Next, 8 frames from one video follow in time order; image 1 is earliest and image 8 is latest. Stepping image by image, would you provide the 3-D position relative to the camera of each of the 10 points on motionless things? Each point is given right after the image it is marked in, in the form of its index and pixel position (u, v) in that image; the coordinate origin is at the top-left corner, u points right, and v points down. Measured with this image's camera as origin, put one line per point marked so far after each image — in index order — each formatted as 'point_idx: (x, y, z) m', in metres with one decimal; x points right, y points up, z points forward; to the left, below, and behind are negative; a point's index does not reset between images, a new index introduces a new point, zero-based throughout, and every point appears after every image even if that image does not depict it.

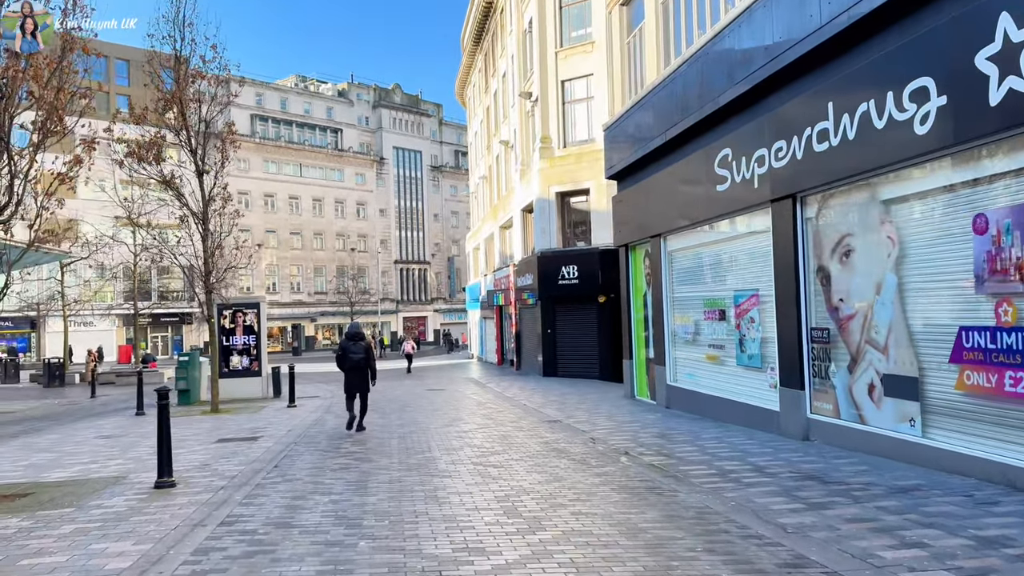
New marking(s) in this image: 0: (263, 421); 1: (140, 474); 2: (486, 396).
0: (-4.1, -2.2, +13.1) m
1: (-3.6, -1.8, +7.7) m
2: (-0.6, -2.5, +18.0) m
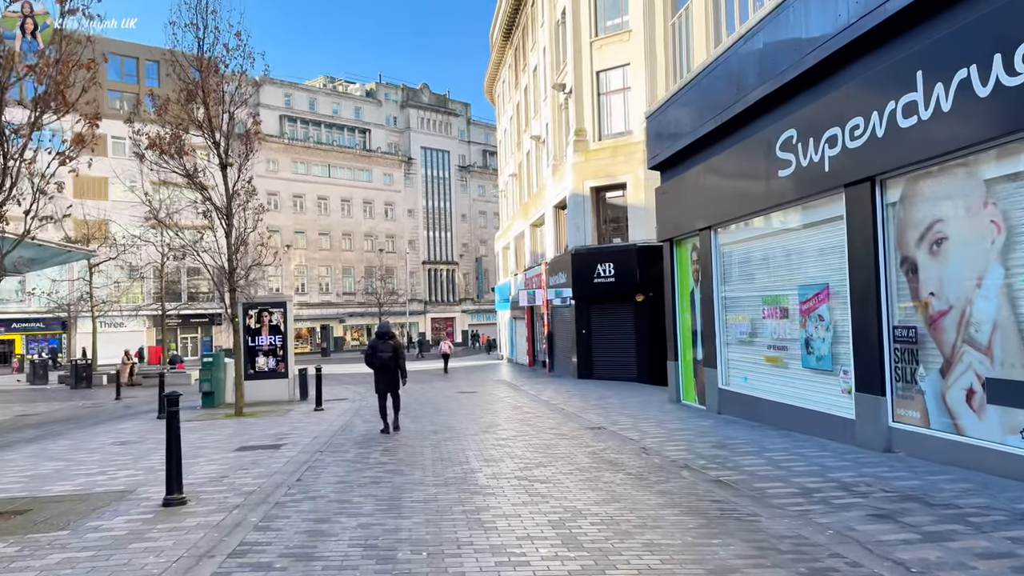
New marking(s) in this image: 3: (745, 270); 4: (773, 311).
0: (-3.5, -2.2, +12.4) m
1: (-3.2, -1.8, +6.9) m
2: (+0.2, -2.4, +17.2) m
3: (+3.6, +0.3, +12.2) m
4: (+3.7, -0.3, +11.1) m
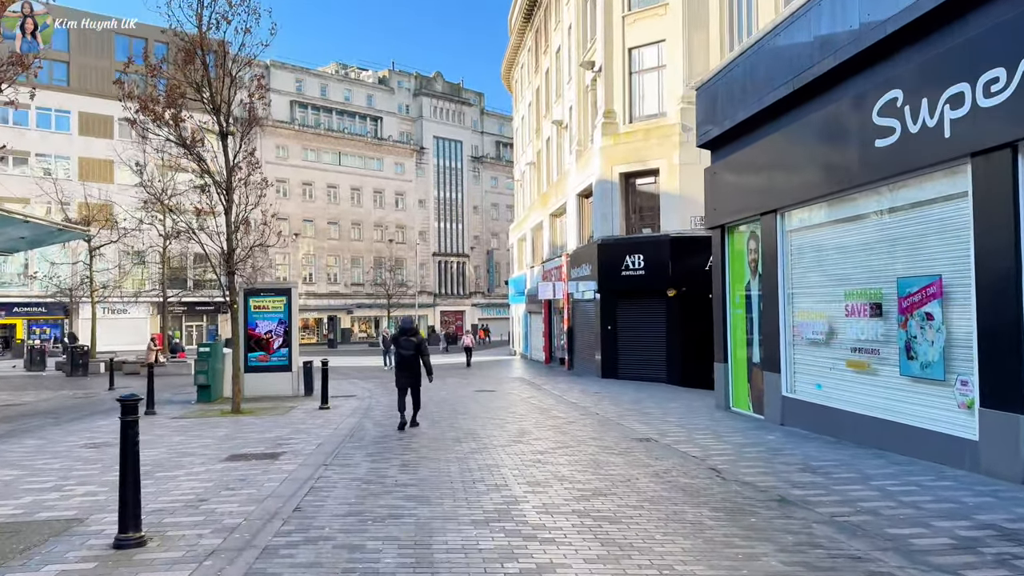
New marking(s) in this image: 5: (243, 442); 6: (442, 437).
0: (-3.1, -1.9, +10.8) m
1: (-2.8, -1.6, +5.4) m
2: (+0.7, -2.2, +15.6) m
3: (+4.1, +0.4, +10.5) m
4: (+4.2, -0.3, +9.5) m
5: (-3.2, -1.8, +9.4) m
6: (-0.9, -1.9, +9.8) m
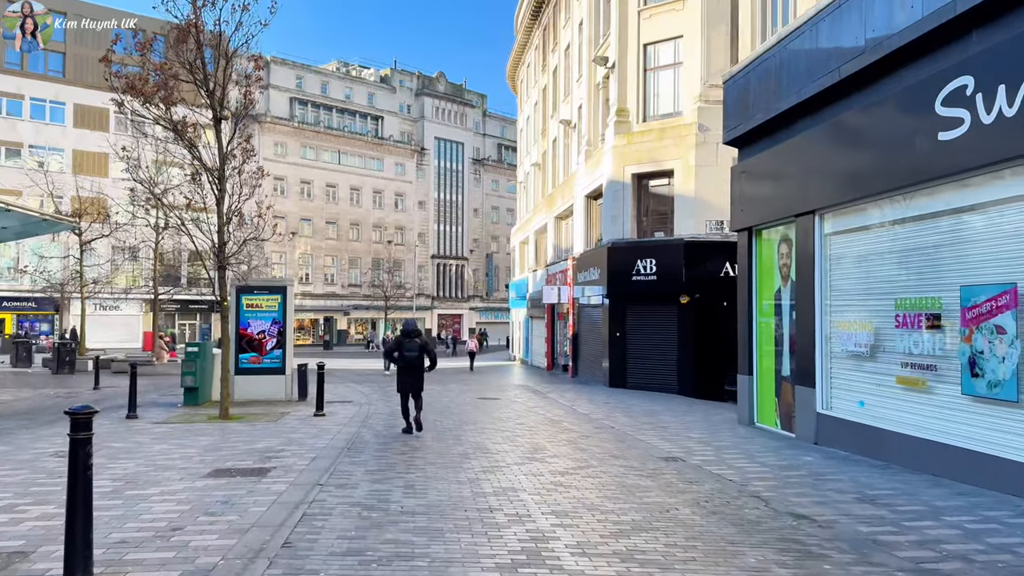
0: (-2.9, -1.9, +9.9) m
1: (-2.6, -1.5, +4.5) m
2: (+0.8, -2.3, +14.7) m
3: (+4.3, +0.3, +9.7) m
4: (+4.4, -0.3, +8.7) m
5: (-3.0, -1.8, +8.5) m
6: (-0.7, -1.9, +8.9) m
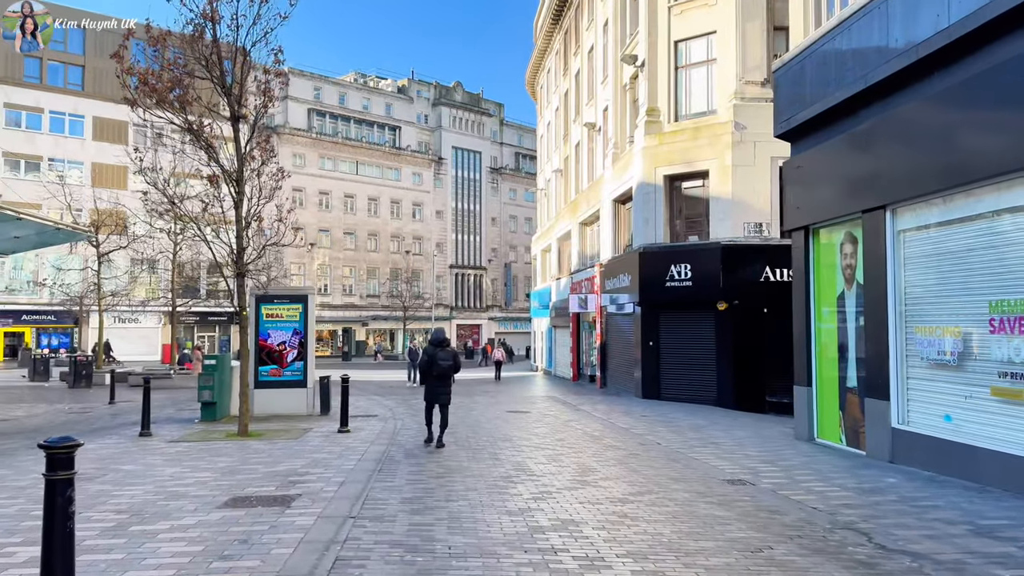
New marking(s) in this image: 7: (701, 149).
0: (-2.4, -2.0, +9.1) m
1: (-2.2, -1.5, +3.7) m
2: (+1.4, -2.4, +13.8) m
3: (+4.8, +0.3, +8.7) m
4: (+4.8, -0.3, +7.7) m
5: (-2.6, -1.8, +7.7) m
6: (-0.2, -1.9, +8.0) m
7: (+4.8, +3.5, +19.6) m
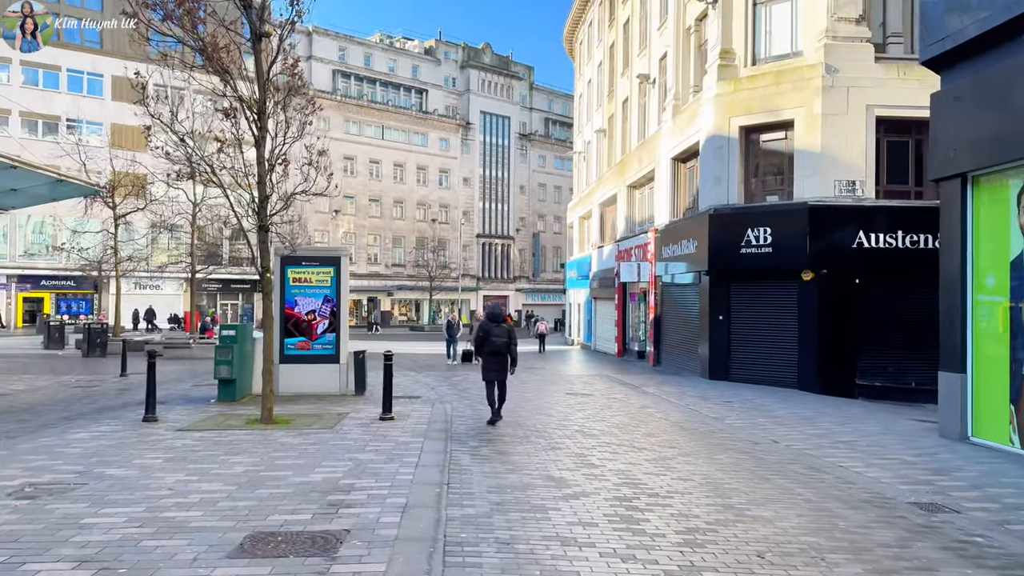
0: (-1.5, -1.5, +7.1) m
1: (-1.5, -1.3, +1.6) m
2: (+2.4, -1.8, +11.7) m
3: (+5.7, +0.6, +6.4) m
4: (+5.7, -0.1, +5.4) m
5: (-1.7, -1.5, +5.6) m
6: (+0.6, -1.5, +5.9) m
7: (+6.0, +4.2, +17.2) m
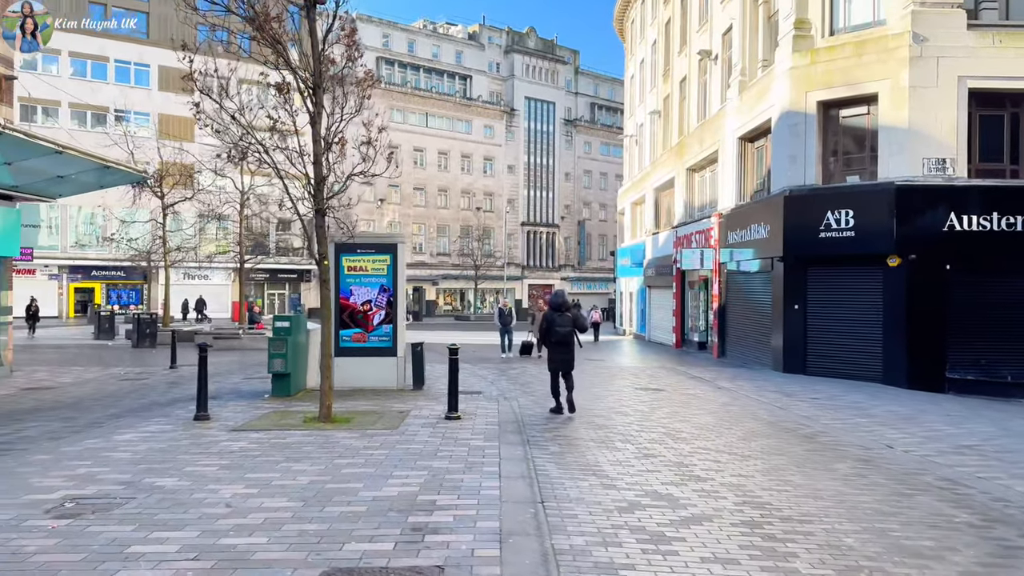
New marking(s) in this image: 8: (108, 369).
0: (-0.7, -1.4, +6.3) m
1: (-1.0, -1.3, +0.8) m
2: (+3.4, -1.7, +10.7) m
3: (+6.4, +0.7, +5.3) m
4: (+6.4, 0.0, +4.3) m
5: (-1.0, -1.4, +4.9) m
6: (+1.3, -1.5, +5.0) m
7: (+7.2, +4.4, +15.9) m
8: (-9.0, -1.8, +17.4) m
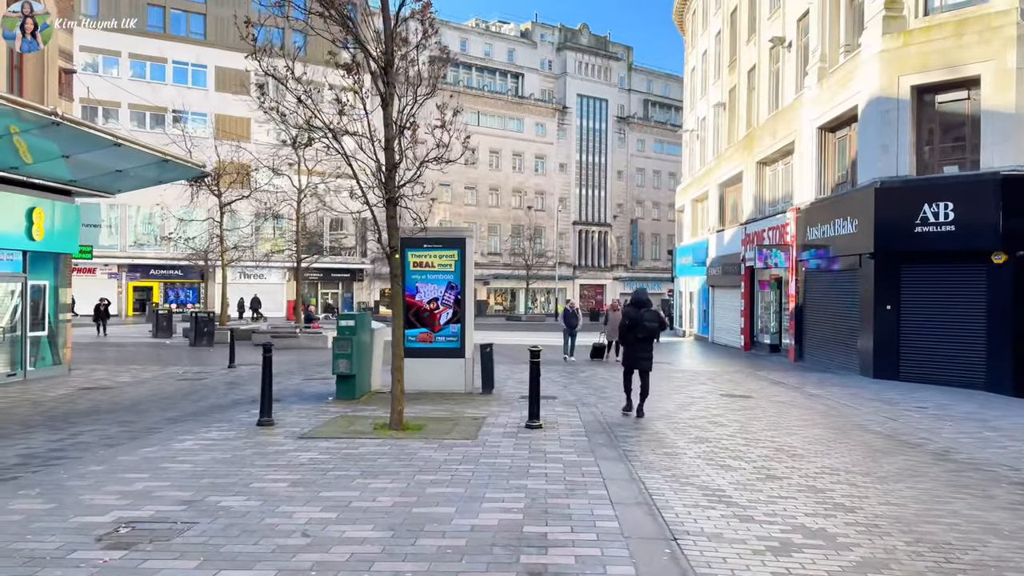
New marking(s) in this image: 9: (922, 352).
0: (0.0, -1.4, +5.5) m
1: (-0.6, -1.2, +0.1) m
2: (+4.4, -1.6, +9.6) m
3: (+7.1, +0.7, +4.0) m
4: (+7.0, +0.1, +3.0) m
5: (-0.4, -1.4, +4.1) m
6: (+2.0, -1.4, +4.1) m
7: (+8.6, +4.5, +14.7) m
8: (-7.5, -1.7, +17.1) m
9: (+8.0, -1.2, +15.3) m
